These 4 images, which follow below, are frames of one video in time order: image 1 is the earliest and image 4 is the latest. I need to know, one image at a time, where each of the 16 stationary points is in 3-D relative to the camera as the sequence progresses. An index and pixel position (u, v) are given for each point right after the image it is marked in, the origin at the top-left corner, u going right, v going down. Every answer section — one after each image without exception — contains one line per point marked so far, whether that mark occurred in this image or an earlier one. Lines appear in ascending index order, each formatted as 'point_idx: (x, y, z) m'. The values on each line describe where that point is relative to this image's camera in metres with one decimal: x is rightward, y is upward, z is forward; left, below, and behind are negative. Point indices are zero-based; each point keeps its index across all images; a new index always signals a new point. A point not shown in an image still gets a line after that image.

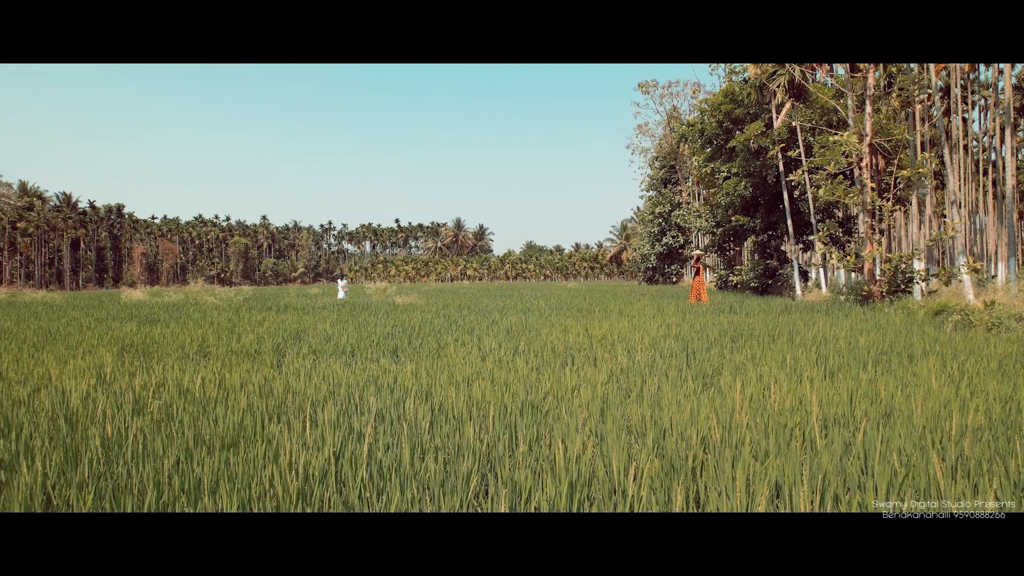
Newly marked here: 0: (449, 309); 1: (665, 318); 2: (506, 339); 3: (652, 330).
0: (-0.9, -0.3, +10.3) m
1: (+1.9, -0.4, +8.3) m
2: (-0.1, -0.5, +6.3) m
3: (+1.4, -0.4, +6.9) m
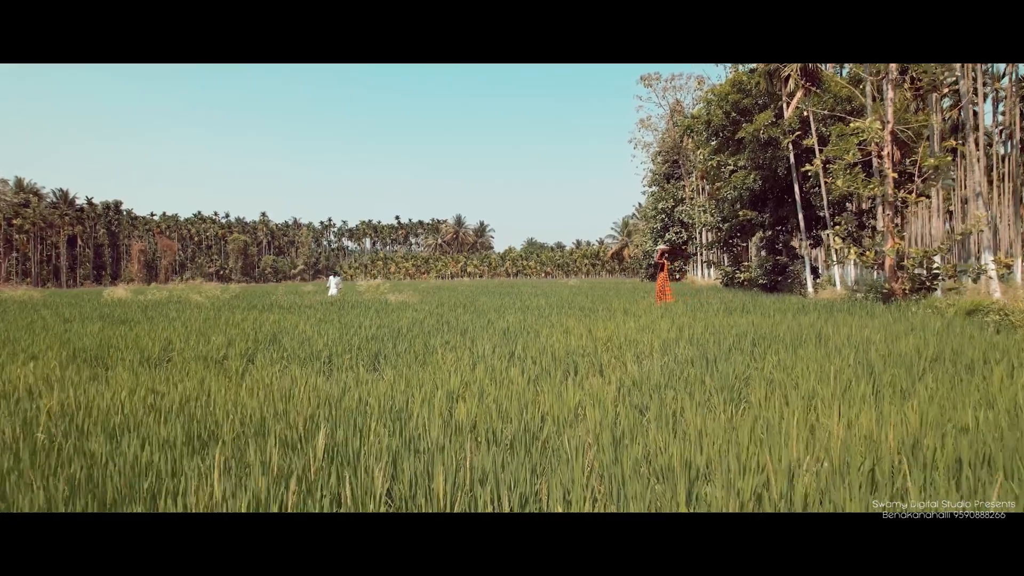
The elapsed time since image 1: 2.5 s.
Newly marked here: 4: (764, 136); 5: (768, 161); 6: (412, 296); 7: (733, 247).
0: (-0.9, -0.3, +9.7) m
1: (+1.8, -0.3, +7.7) m
2: (-0.1, -0.4, +5.7) m
3: (+1.4, -0.4, +6.4) m
4: (+5.1, +3.1, +13.7) m
5: (+5.4, +2.7, +14.1) m
6: (-1.9, -0.2, +13.1) m
7: (+5.9, +1.1, +18.2) m
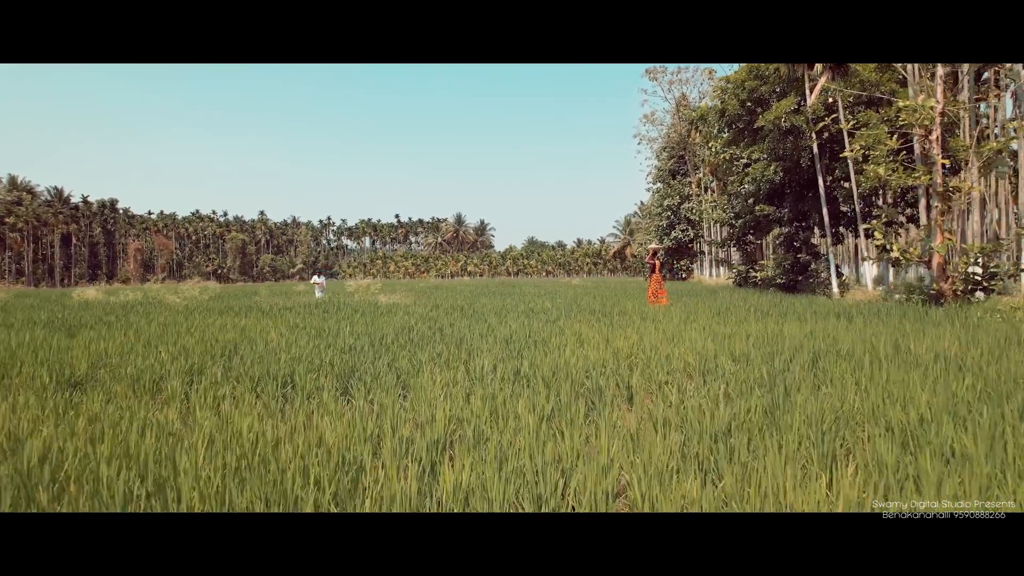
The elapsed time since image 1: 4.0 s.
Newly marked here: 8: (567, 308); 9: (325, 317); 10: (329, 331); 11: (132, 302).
0: (-0.9, -0.3, +8.7) m
1: (+1.9, -0.4, +6.7) m
2: (-0.1, -0.5, +4.8) m
3: (+1.4, -0.4, +5.4) m
4: (+5.1, +3.1, +12.7) m
5: (+5.4, +2.7, +13.2) m
6: (-1.9, -0.2, +12.1) m
7: (+6.0, +1.1, +17.2) m
8: (+0.8, -0.3, +9.2) m
9: (-2.2, -0.3, +7.8) m
10: (-1.7, -0.4, +6.2) m
11: (-6.2, -0.2, +11.0) m
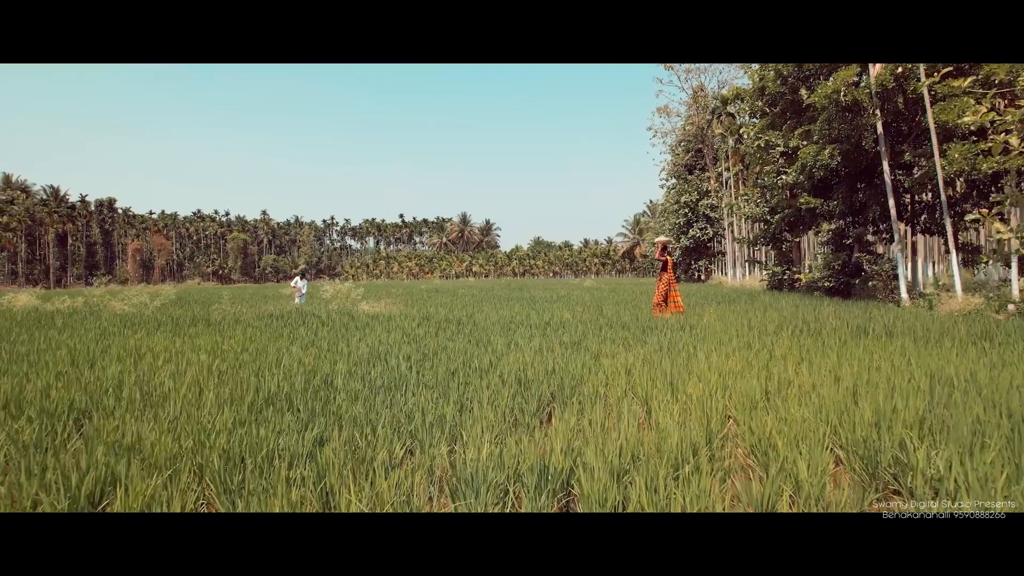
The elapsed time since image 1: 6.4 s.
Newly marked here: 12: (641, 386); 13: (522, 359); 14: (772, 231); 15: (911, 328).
0: (-0.8, -0.4, +6.8) m
1: (+2.0, -0.4, +4.8) m
2: (0.0, -0.5, +2.9) m
3: (+1.5, -0.5, +3.5) m
4: (+5.3, +3.0, +10.7) m
5: (+5.6, +2.6, +11.2) m
6: (-1.8, -0.2, +10.2) m
7: (+6.2, +1.0, +15.3) m
8: (+0.9, -0.4, +7.3) m
9: (-2.1, -0.4, +5.9) m
10: (-1.6, -0.5, +4.3) m
11: (-6.1, -0.3, +9.1) m
12: (+0.7, -0.5, +3.1) m
13: (+0.1, -0.5, +4.1) m
14: (+5.7, +1.2, +14.5) m
15: (+3.5, -0.4, +5.8) m
